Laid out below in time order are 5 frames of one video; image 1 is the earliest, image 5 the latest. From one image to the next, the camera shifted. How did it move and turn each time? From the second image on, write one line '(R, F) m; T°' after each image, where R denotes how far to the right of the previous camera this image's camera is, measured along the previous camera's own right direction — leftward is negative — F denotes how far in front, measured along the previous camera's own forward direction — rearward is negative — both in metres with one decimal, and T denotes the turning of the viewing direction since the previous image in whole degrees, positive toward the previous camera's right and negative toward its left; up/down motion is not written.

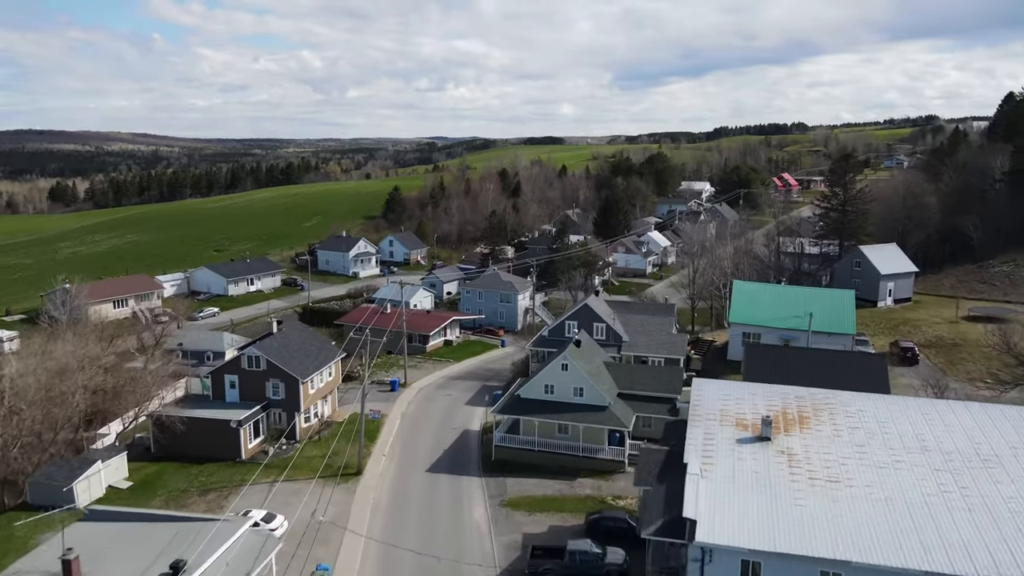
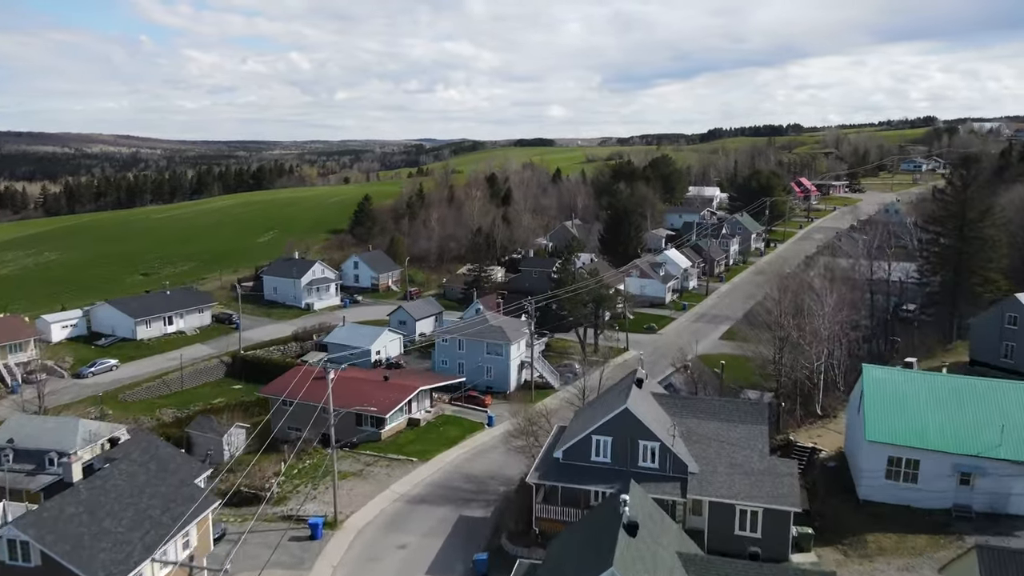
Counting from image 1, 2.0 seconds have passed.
(0.0, +12.4) m; +1°
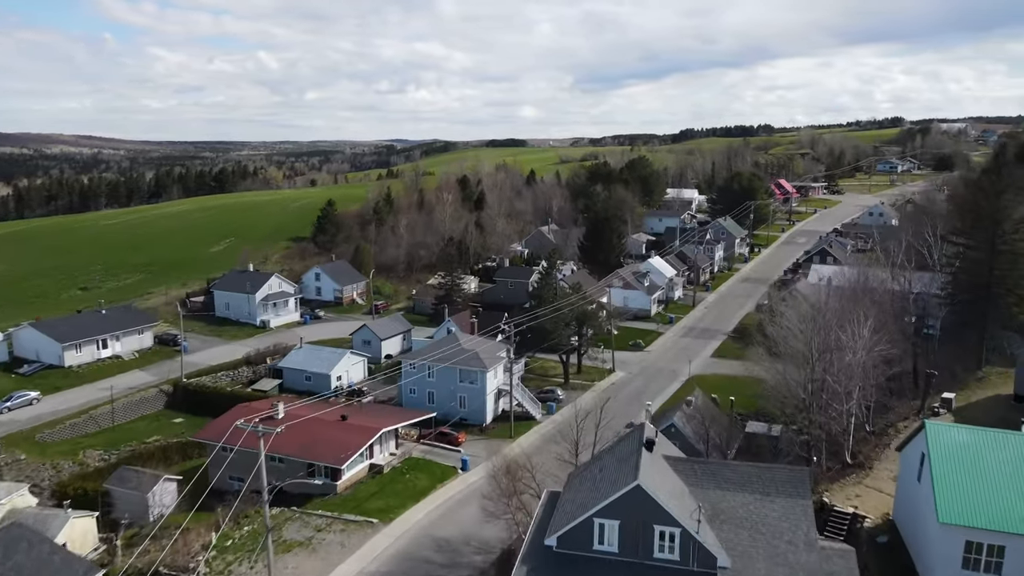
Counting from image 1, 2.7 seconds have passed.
(-0.1, +4.1) m; +2°
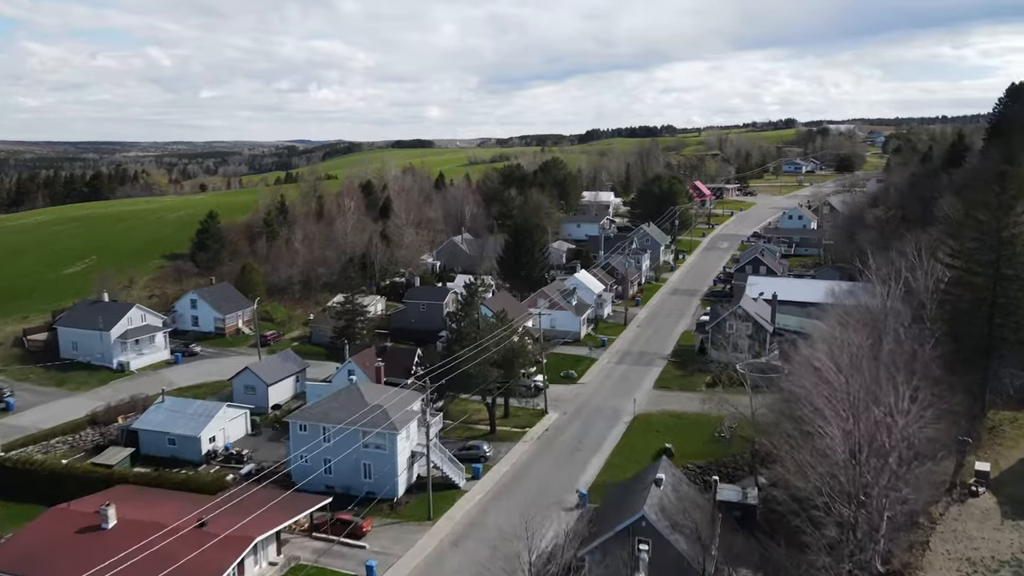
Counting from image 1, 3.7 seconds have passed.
(-0.1, +6.4) m; +7°
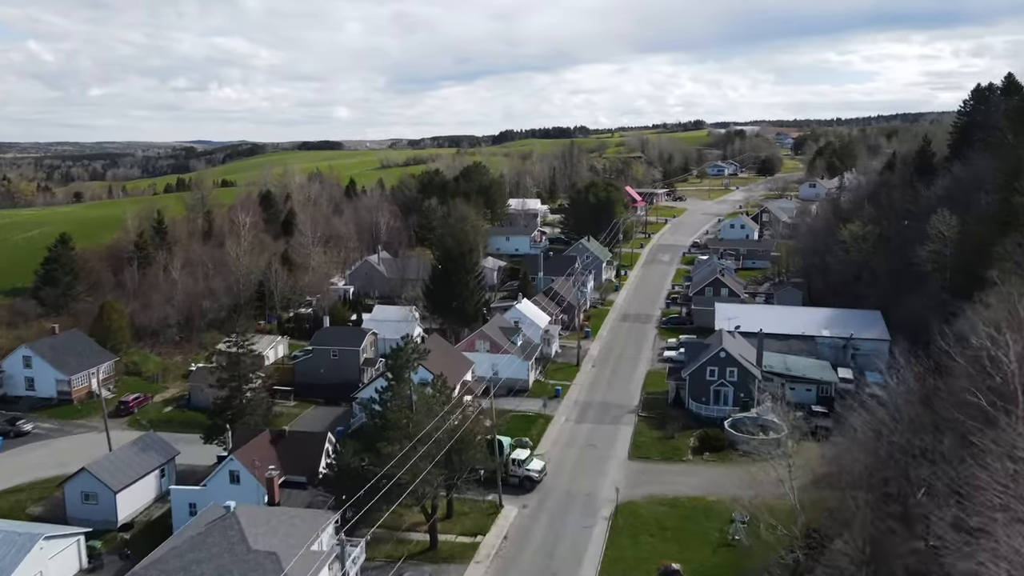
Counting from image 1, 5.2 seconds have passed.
(-0.9, +8.6) m; +7°
